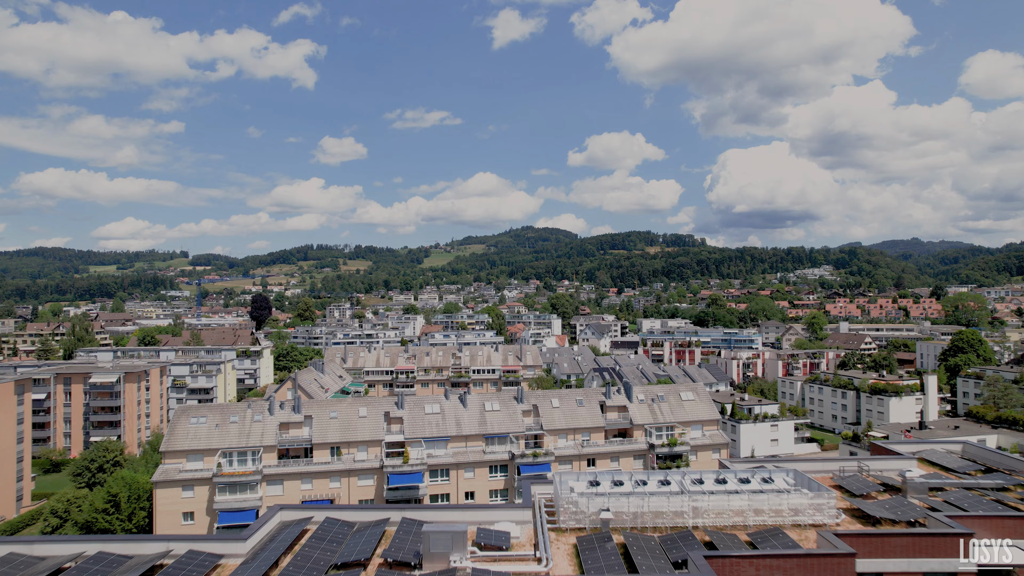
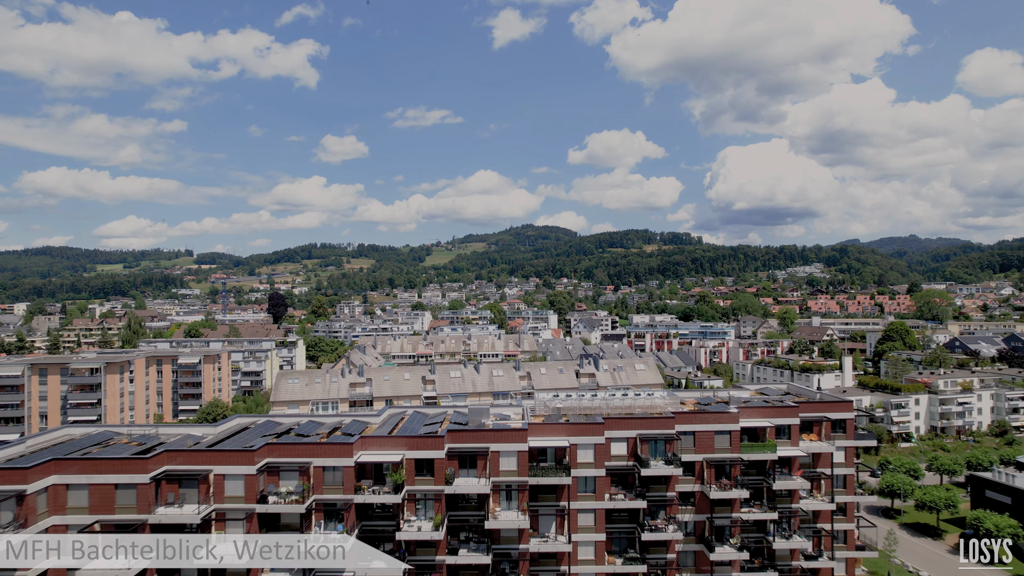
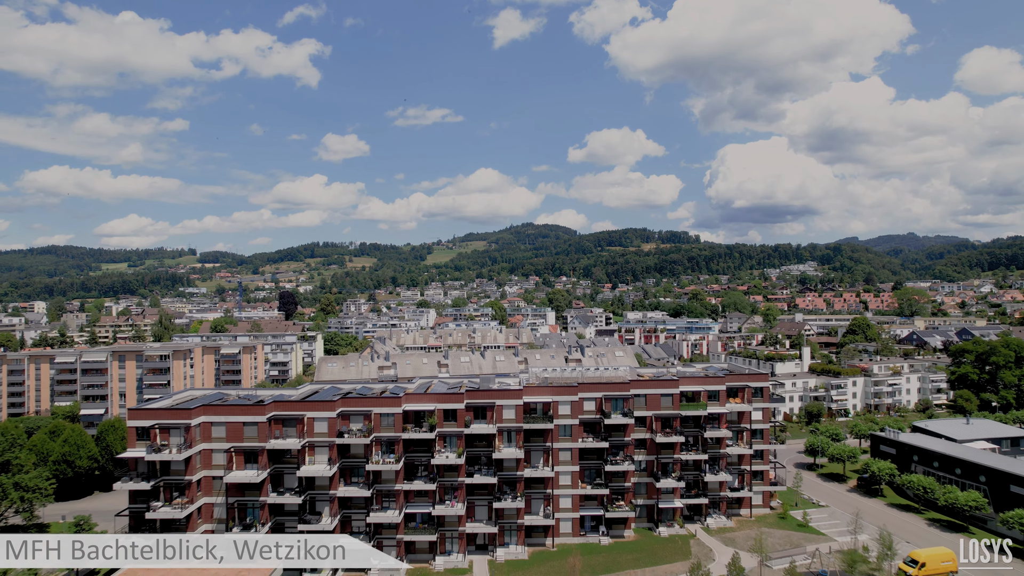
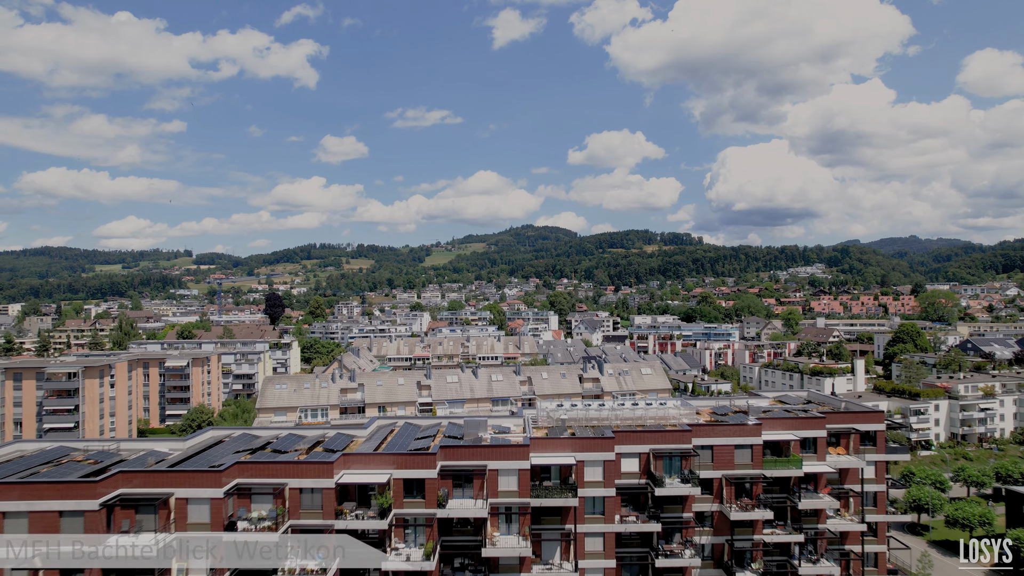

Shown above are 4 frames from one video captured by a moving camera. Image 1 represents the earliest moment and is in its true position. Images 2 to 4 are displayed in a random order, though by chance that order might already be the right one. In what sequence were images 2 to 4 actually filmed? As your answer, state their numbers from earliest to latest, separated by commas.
4, 2, 3
